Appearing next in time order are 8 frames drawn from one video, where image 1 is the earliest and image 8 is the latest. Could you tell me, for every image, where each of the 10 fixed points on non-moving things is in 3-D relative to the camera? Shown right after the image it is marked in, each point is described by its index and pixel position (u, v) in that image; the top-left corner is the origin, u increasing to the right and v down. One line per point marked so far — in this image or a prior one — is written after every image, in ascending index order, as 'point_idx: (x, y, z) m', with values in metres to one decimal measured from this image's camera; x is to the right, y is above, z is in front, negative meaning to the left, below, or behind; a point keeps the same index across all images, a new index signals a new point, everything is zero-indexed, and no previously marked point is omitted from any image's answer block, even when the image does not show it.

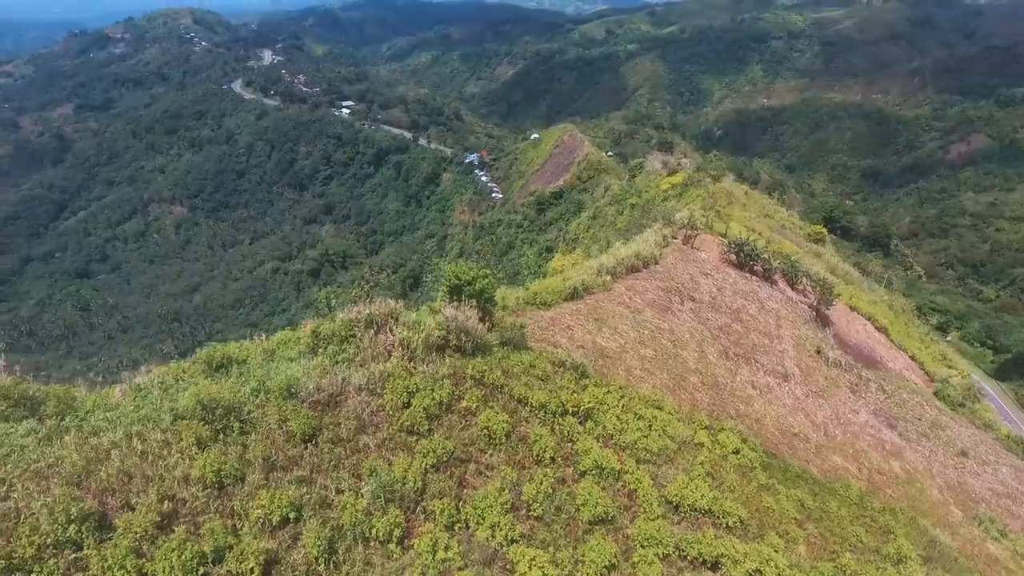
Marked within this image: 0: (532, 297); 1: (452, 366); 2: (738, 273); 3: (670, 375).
0: (+0.3, -0.2, +10.7) m
1: (-0.7, -0.9, +7.2) m
2: (+6.0, +0.4, +17.1) m
3: (+2.3, -1.3, +9.6) m
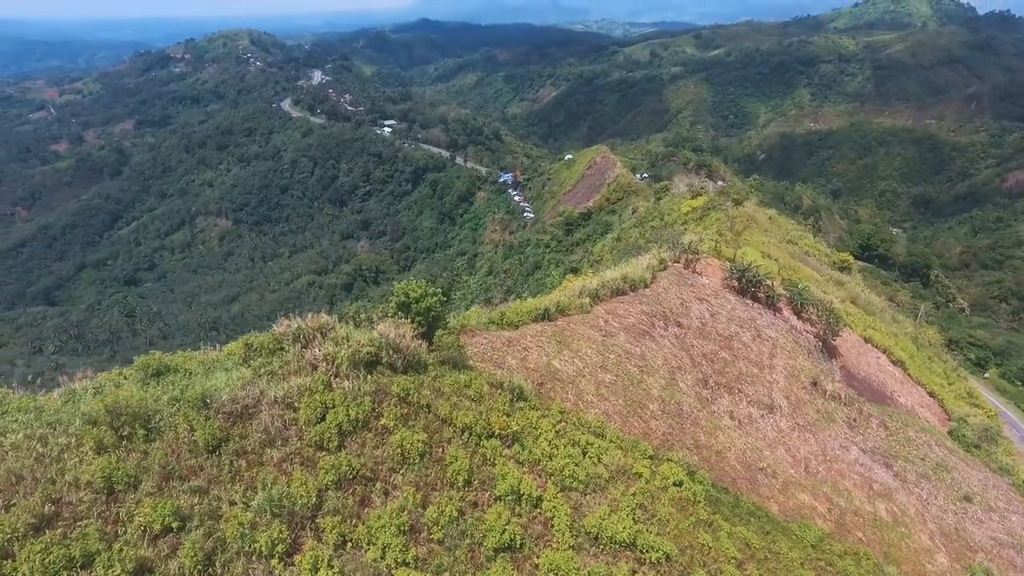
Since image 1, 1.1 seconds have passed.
0: (-0.2, -0.5, +10.7) m
1: (-1.5, -1.1, +7.2) m
2: (+5.8, -0.3, +16.6) m
3: (+1.6, -1.7, +9.3) m
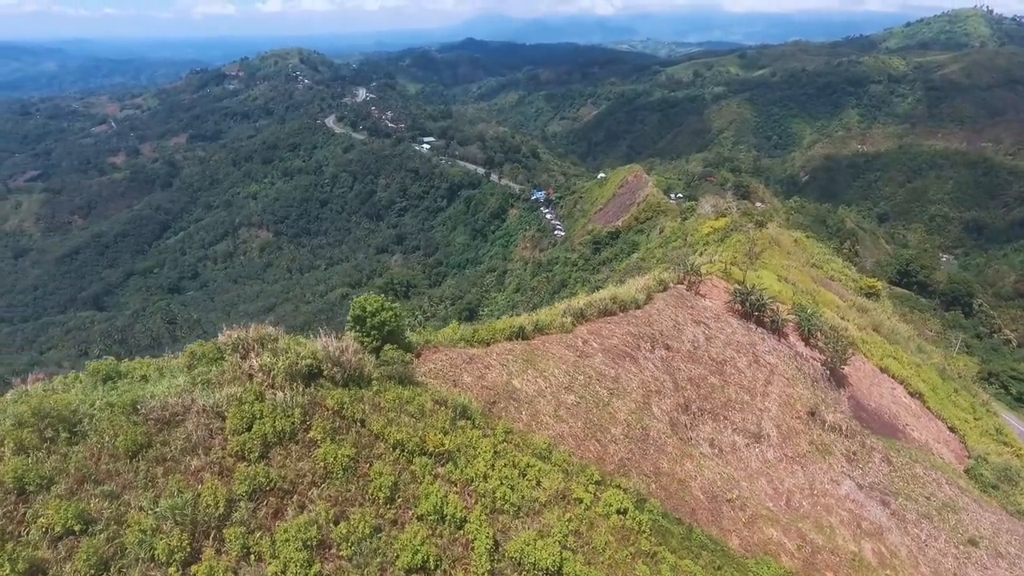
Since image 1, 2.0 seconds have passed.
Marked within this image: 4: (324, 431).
0: (-0.7, -0.8, +10.6) m
1: (-2.2, -1.2, +7.2) m
2: (+5.7, -0.9, +16.1) m
3: (+1.0, -1.9, +9.1) m
4: (-2.0, -1.5, +6.8) m
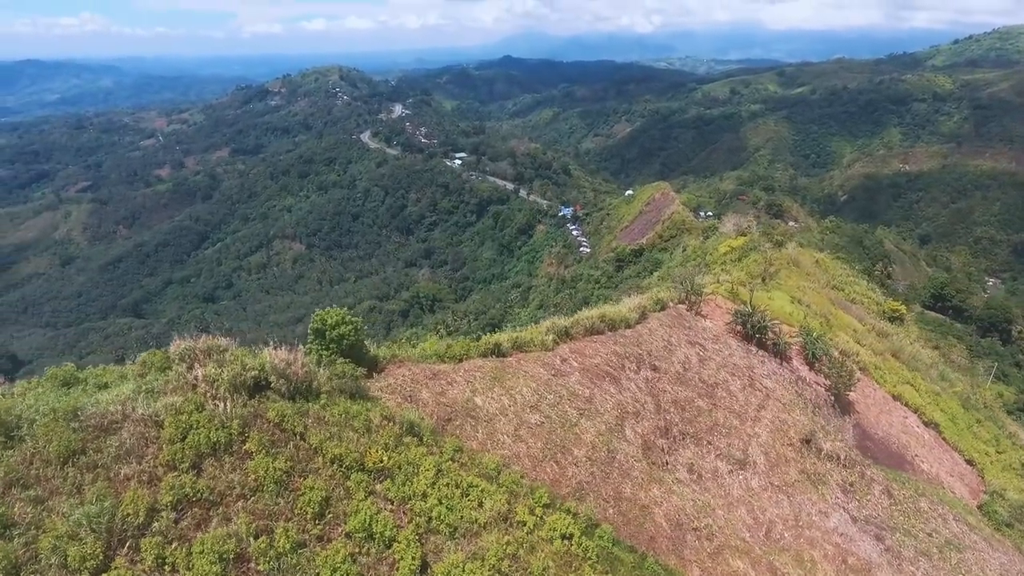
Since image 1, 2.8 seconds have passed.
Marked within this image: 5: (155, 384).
0: (-1.2, -1.0, +10.5) m
1: (-2.9, -1.3, +7.2) m
2: (+5.6, -1.4, +15.7) m
3: (+0.5, -2.2, +8.9) m
4: (-2.7, -1.6, +6.8) m
5: (-4.0, -1.1, +7.2) m
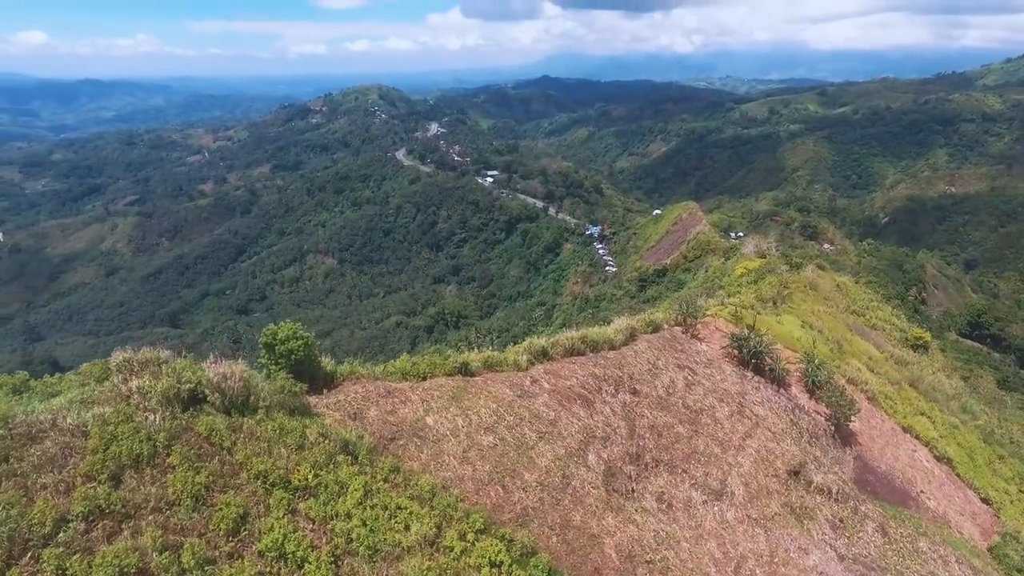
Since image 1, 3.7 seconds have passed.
0: (-1.8, -1.3, +10.5) m
1: (-3.6, -1.5, +7.2) m
2: (+5.3, -1.9, +15.2) m
3: (-0.2, -2.4, +8.7) m
4: (-3.5, -1.8, +6.8) m
5: (-4.8, -1.2, +7.3) m
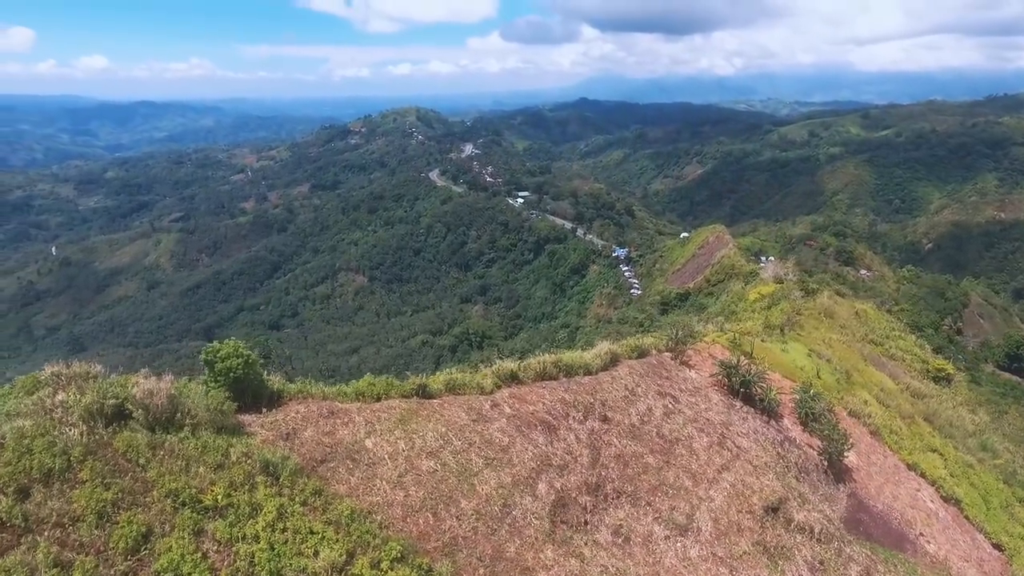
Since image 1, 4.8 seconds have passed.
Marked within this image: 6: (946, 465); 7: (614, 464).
0: (-2.5, -1.6, +10.4) m
1: (-4.6, -1.7, +7.3) m
2: (+4.8, -2.5, +14.7) m
3: (-1.1, -2.7, +8.5) m
4: (-4.4, -2.0, +6.9) m
5: (-5.7, -1.4, +7.4) m
6: (+11.5, -4.7, +17.1) m
7: (+1.8, -3.1, +11.3) m
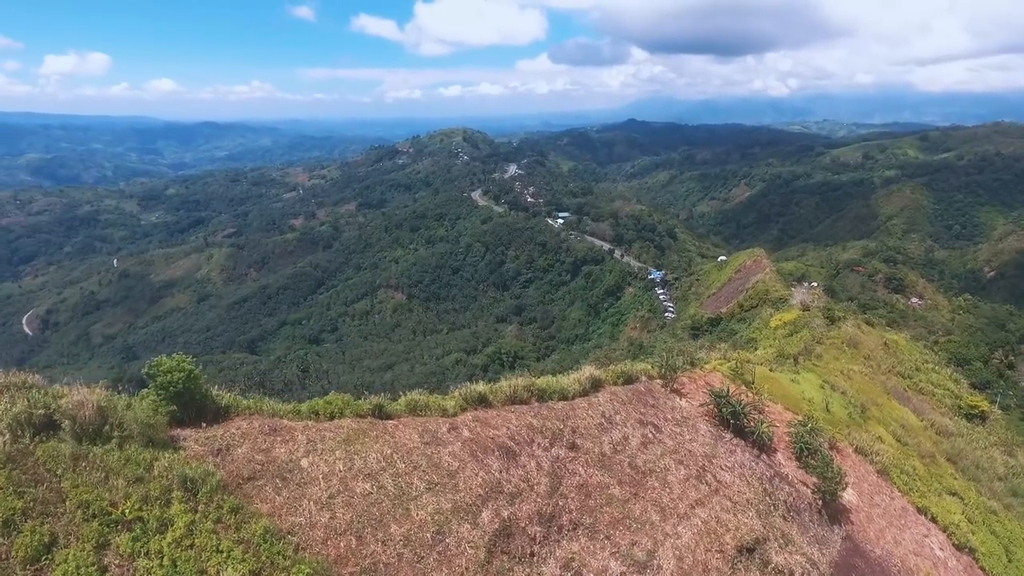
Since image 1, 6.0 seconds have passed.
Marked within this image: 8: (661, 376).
0: (-3.2, -1.9, +10.4) m
1: (-5.5, -1.8, +7.4) m
2: (+4.3, -3.1, +14.1) m
3: (-2.0, -3.0, +8.4) m
4: (-5.4, -2.1, +7.0) m
5: (-6.6, -1.5, +7.7) m
6: (+11.2, -5.5, +16.0) m
7: (+1.1, -3.5, +10.9) m
8: (+3.6, -2.1, +15.6) m
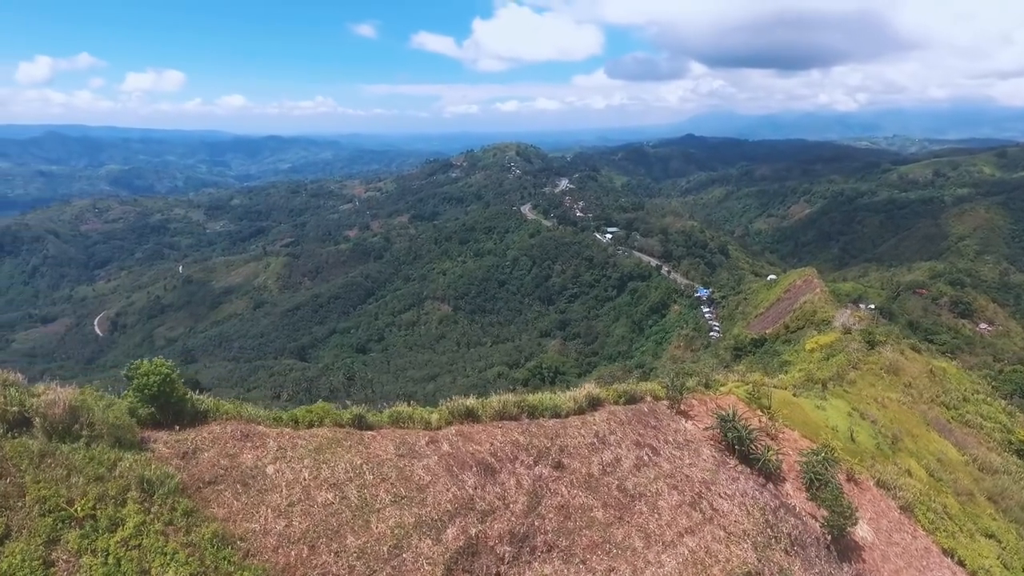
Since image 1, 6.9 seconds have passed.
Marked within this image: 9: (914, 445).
0: (-3.6, -2.1, +10.5) m
1: (-6.1, -1.8, +7.8) m
2: (+4.2, -3.5, +13.5) m
3: (-2.6, -3.1, +8.4) m
4: (-6.1, -2.1, +7.3) m
5: (-7.2, -1.5, +8.1) m
6: (+11.2, -6.1, +14.7) m
7: (+0.7, -3.7, +10.6) m
8: (+3.7, -2.5, +15.1) m
9: (+11.1, -4.3, +17.9) m
